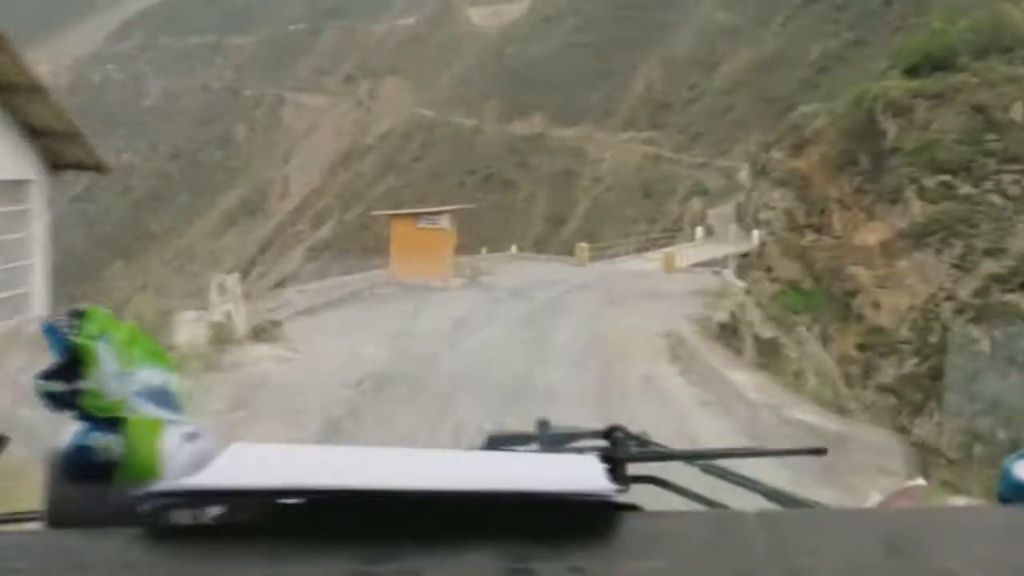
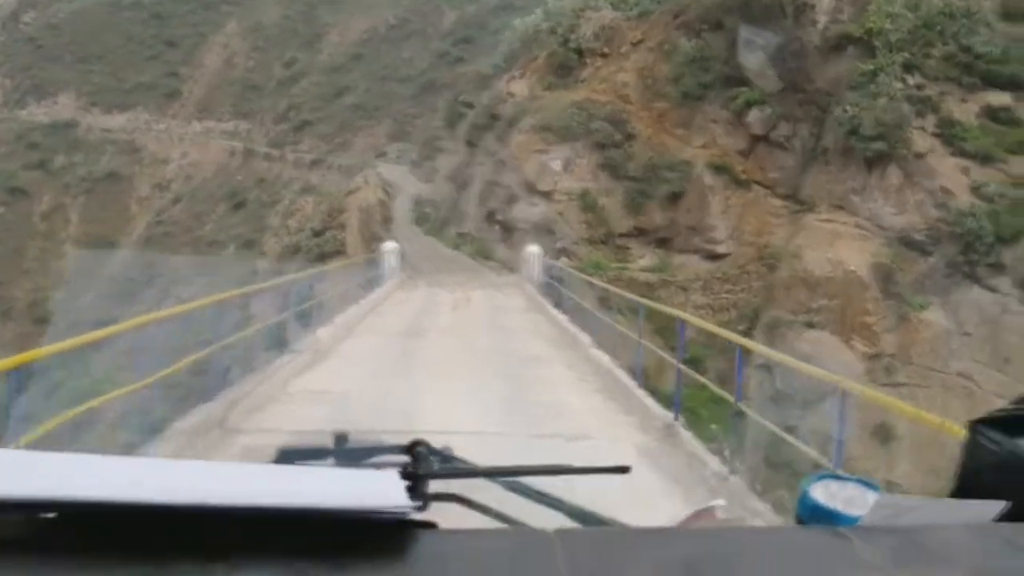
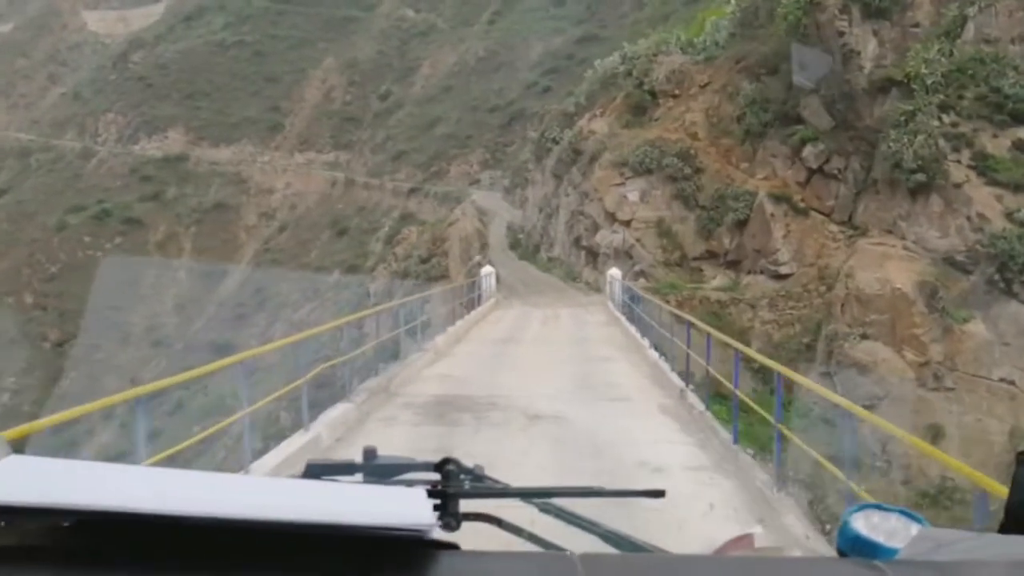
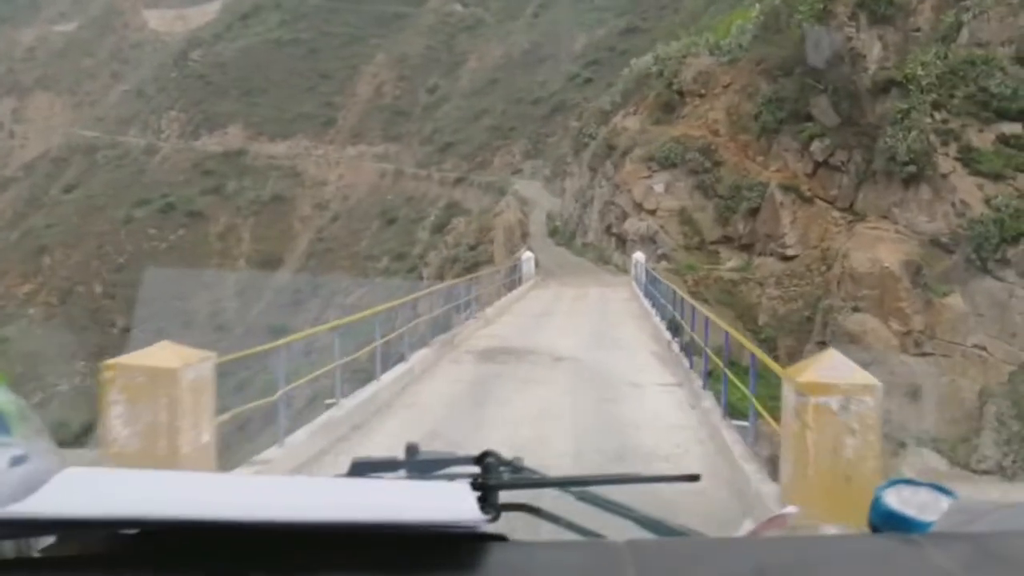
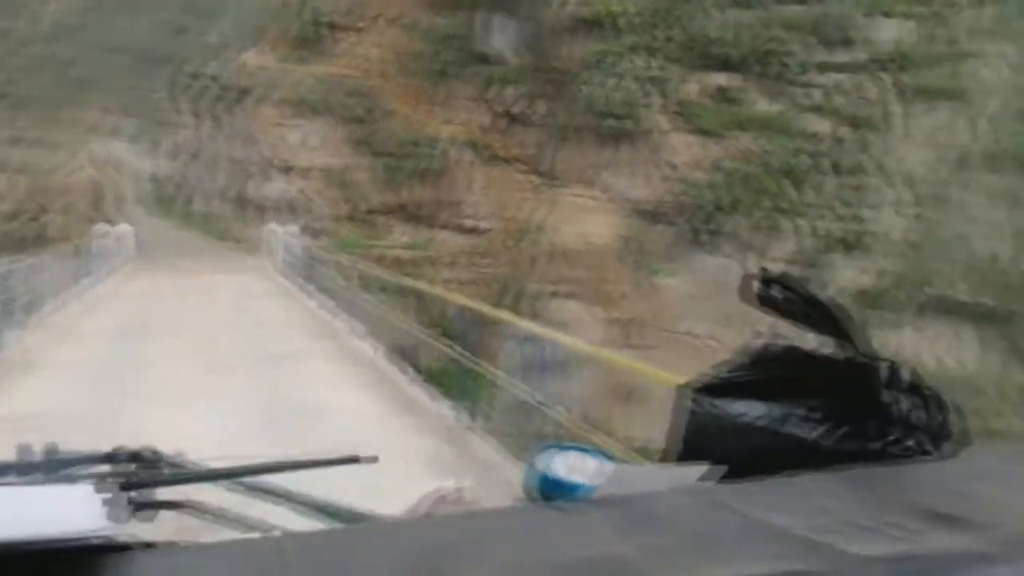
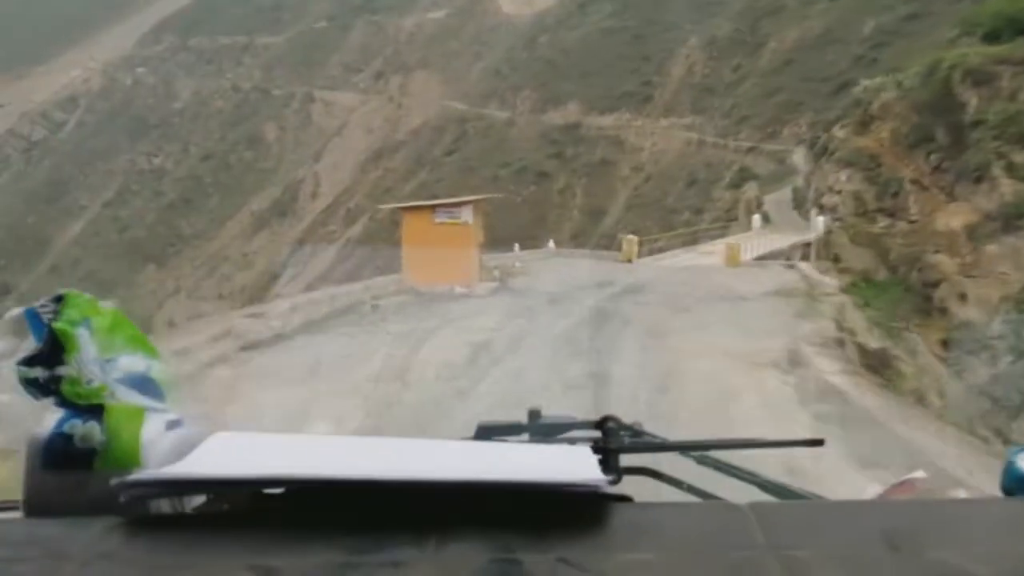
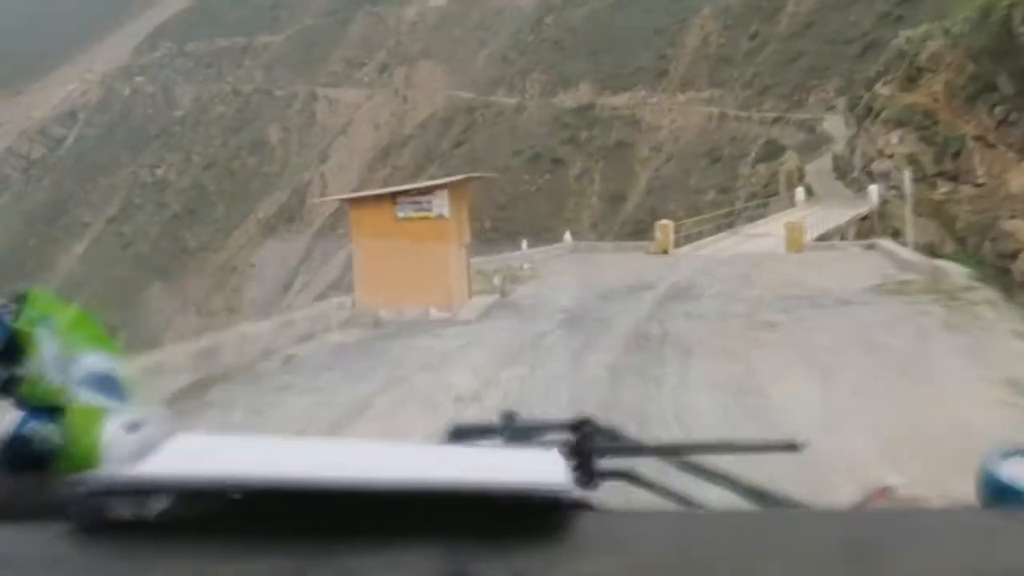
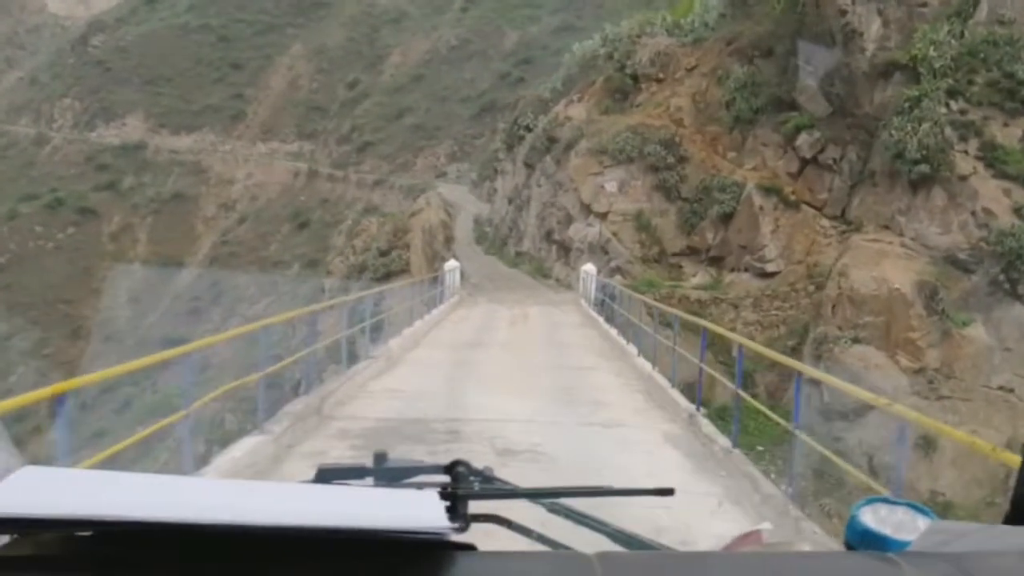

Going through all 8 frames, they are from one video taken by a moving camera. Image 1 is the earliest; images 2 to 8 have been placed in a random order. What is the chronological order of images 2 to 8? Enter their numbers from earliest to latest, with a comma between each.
6, 7, 4, 3, 8, 2, 5
